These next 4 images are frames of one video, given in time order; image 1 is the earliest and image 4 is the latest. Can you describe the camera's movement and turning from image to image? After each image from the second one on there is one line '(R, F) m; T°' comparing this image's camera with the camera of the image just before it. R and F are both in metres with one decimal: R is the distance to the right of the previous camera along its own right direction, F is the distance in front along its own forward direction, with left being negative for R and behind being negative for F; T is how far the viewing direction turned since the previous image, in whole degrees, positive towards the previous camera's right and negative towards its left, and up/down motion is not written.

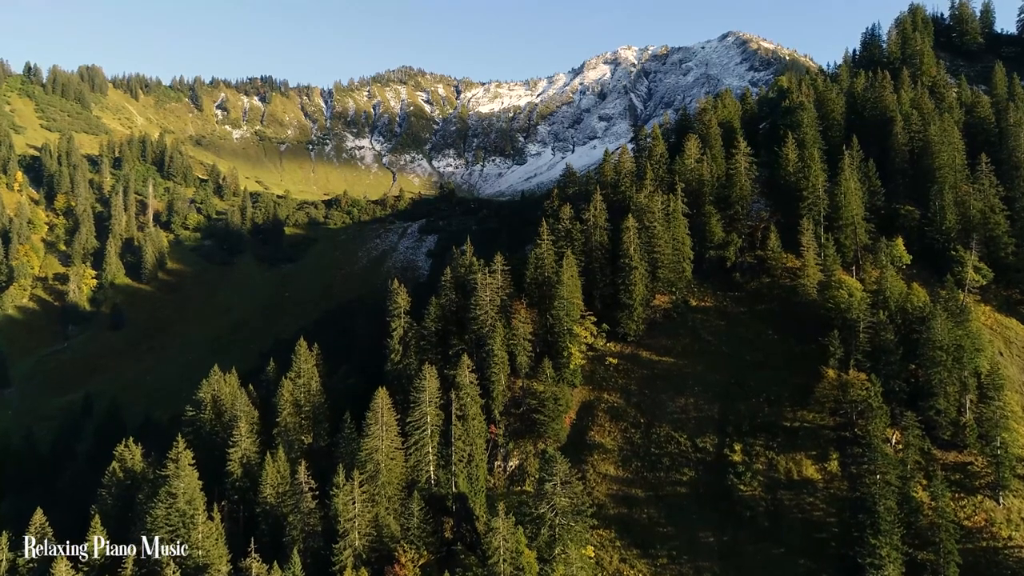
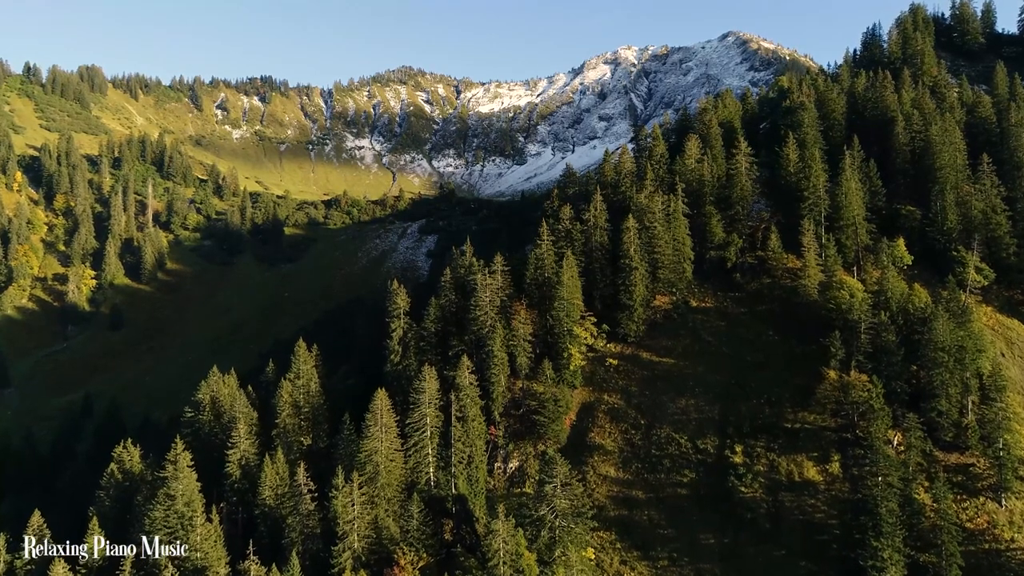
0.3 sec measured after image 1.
(0.0, +0.3) m; 0°
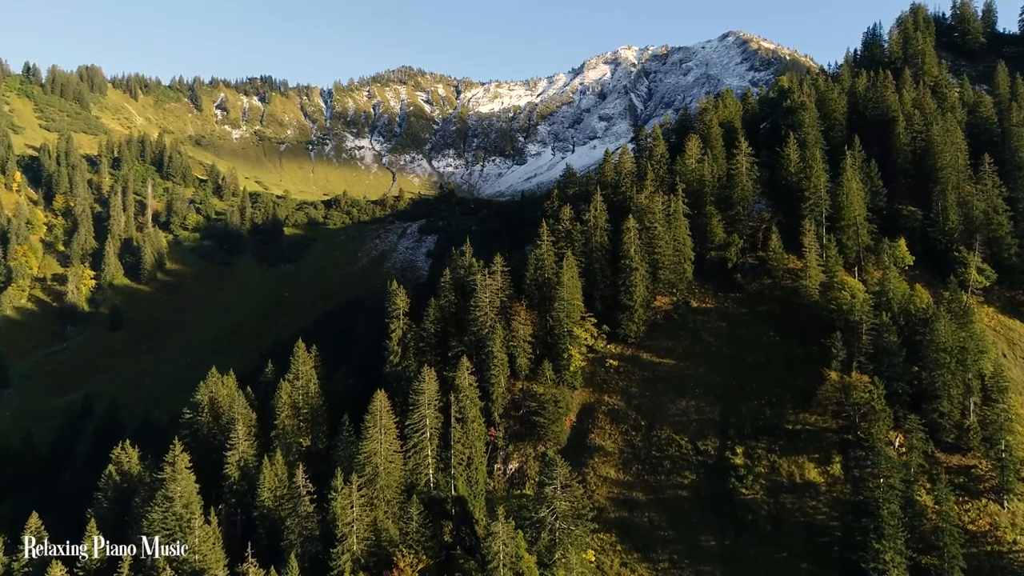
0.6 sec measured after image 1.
(0.0, +0.3) m; 0°
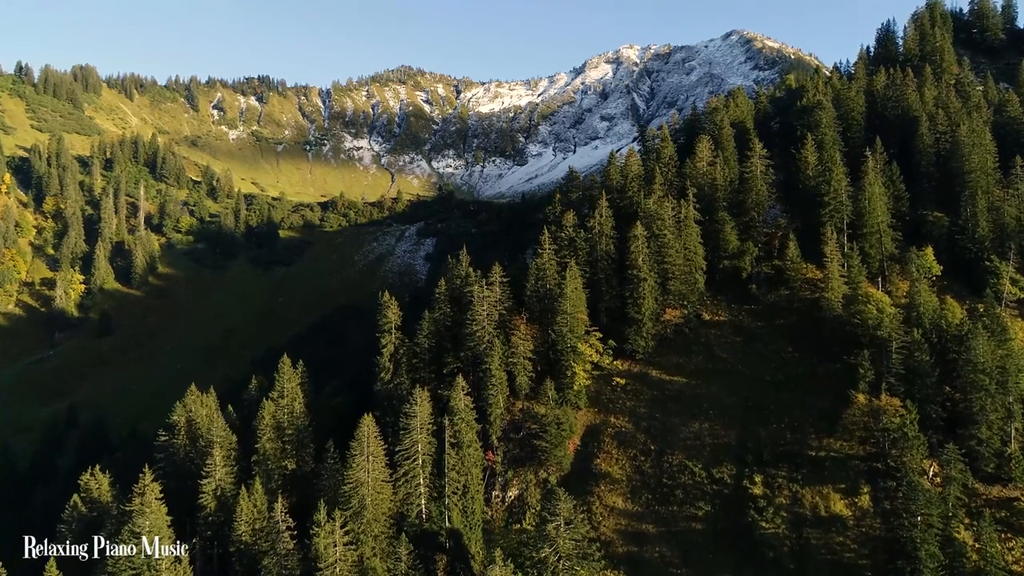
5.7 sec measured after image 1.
(+0.2, +5.0) m; 0°
